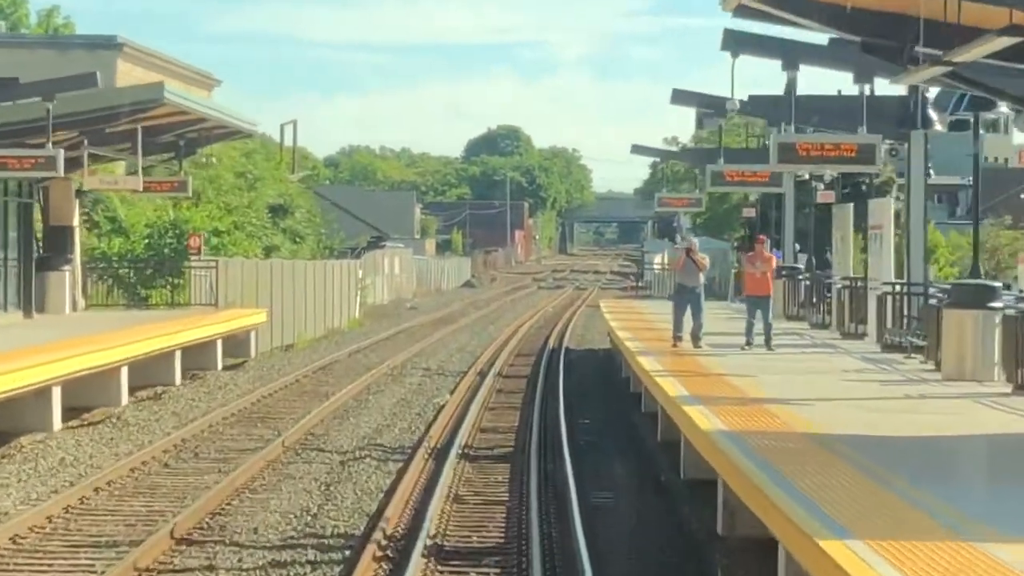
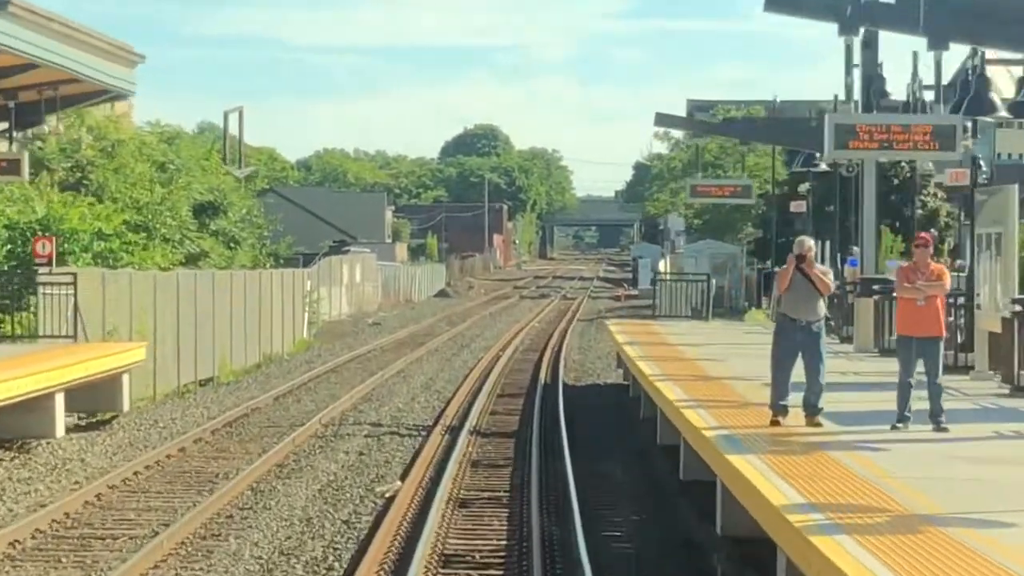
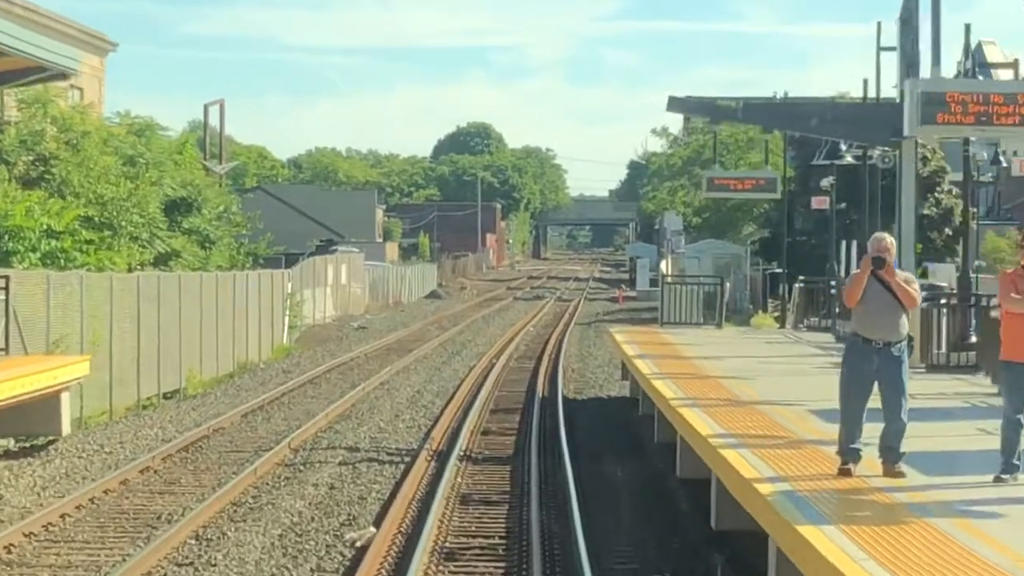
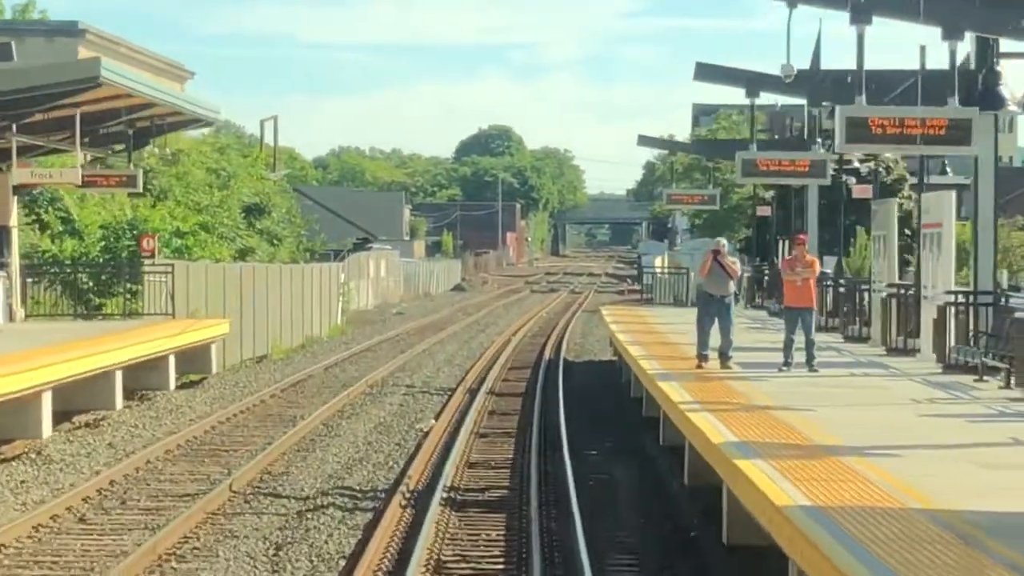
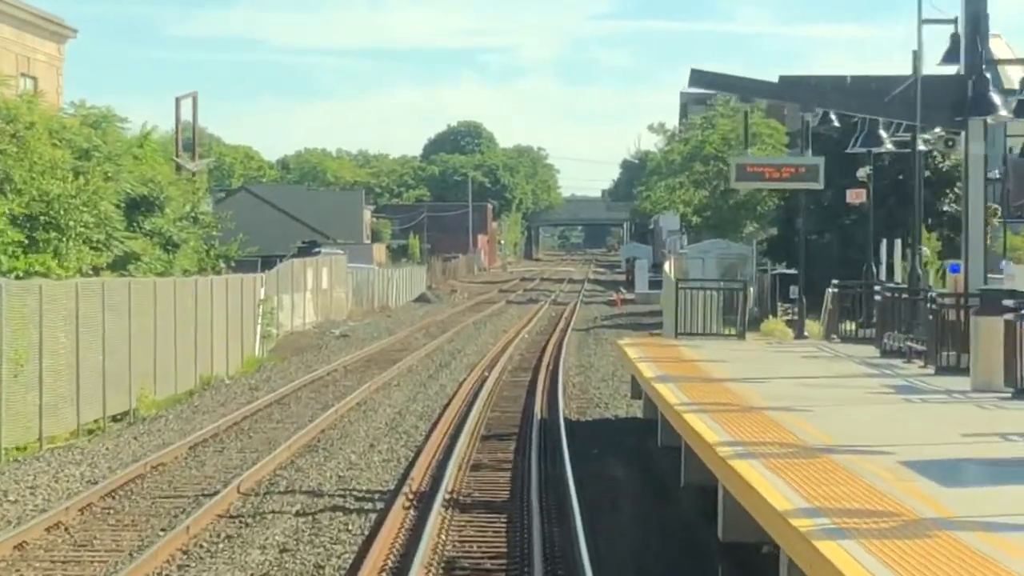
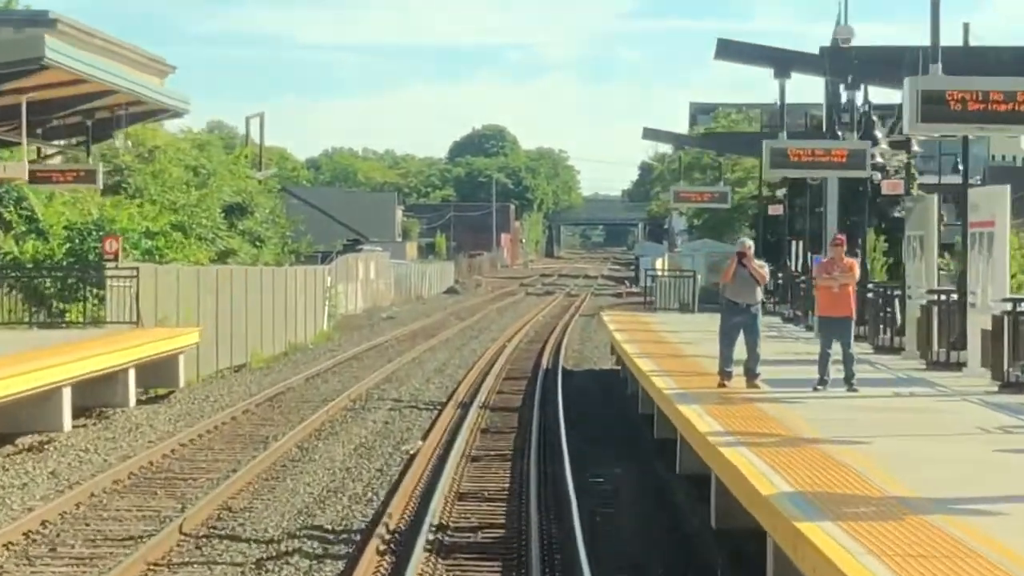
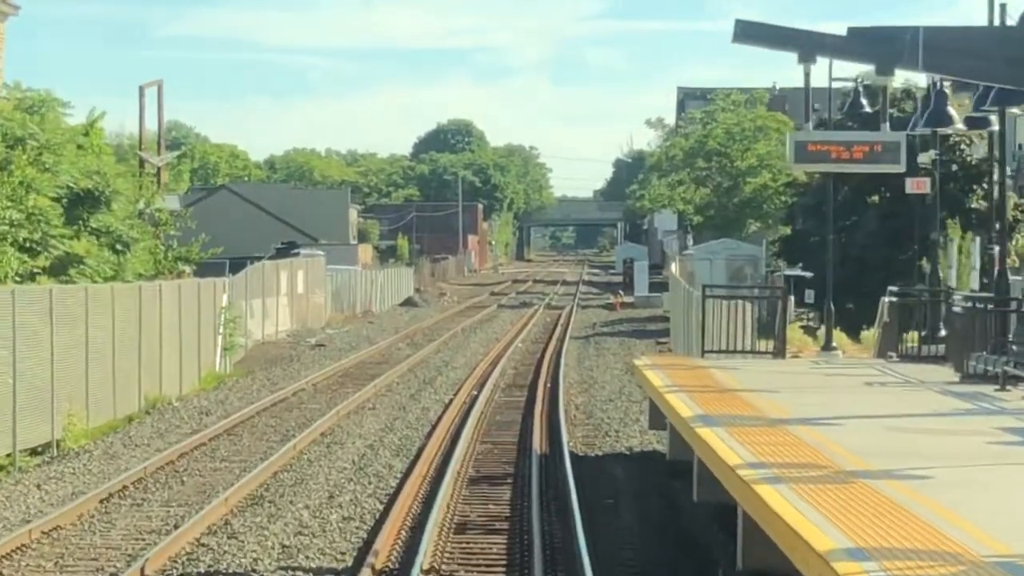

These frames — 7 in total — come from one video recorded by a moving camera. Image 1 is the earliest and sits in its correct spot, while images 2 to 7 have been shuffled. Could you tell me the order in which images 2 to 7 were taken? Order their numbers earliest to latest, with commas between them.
4, 6, 2, 3, 5, 7
